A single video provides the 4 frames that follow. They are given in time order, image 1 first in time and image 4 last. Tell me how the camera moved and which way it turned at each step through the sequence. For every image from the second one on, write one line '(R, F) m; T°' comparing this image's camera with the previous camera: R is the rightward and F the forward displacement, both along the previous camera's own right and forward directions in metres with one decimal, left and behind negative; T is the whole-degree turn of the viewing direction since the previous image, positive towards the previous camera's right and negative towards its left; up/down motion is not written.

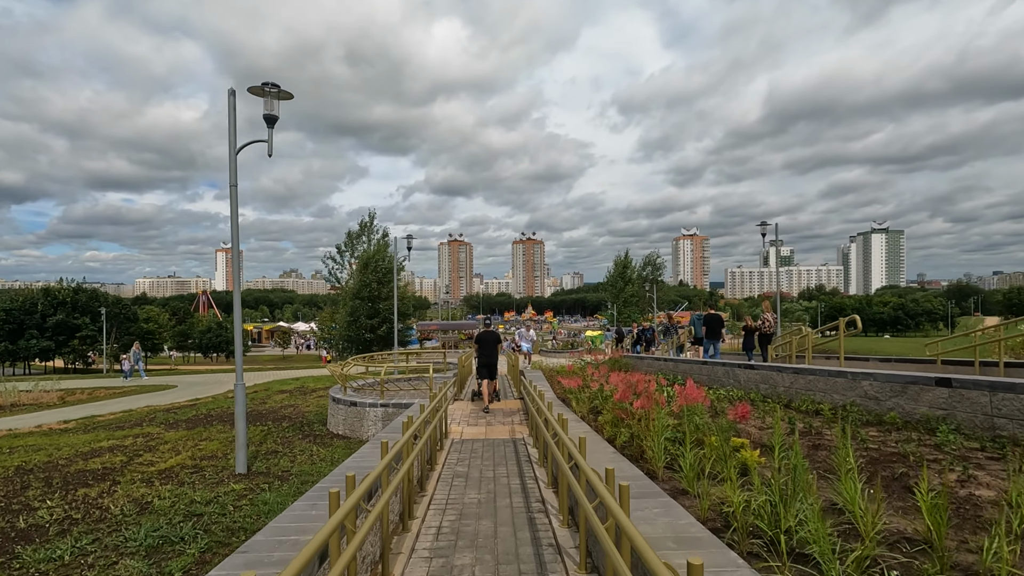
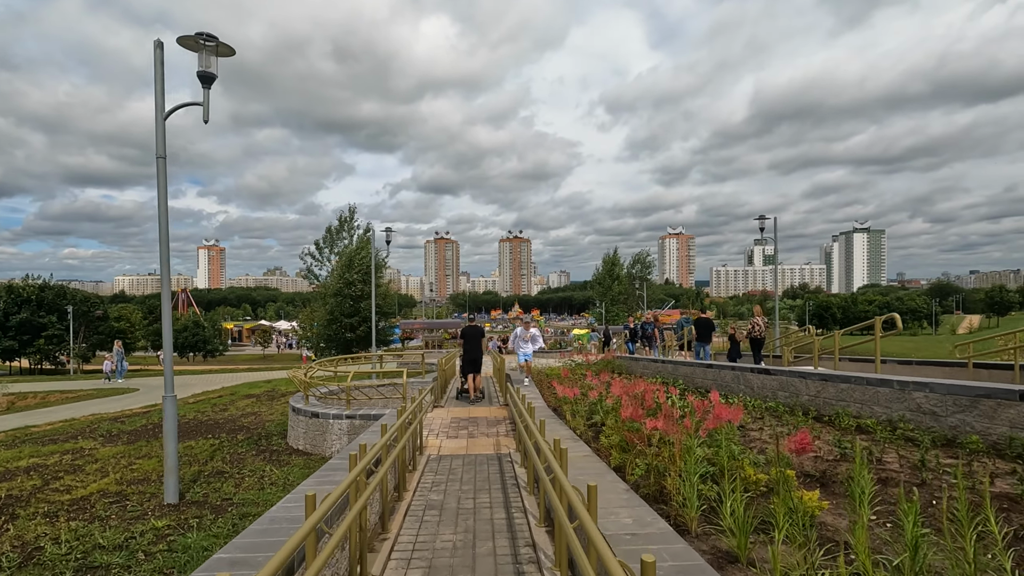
(0.0, +1.2) m; +1°
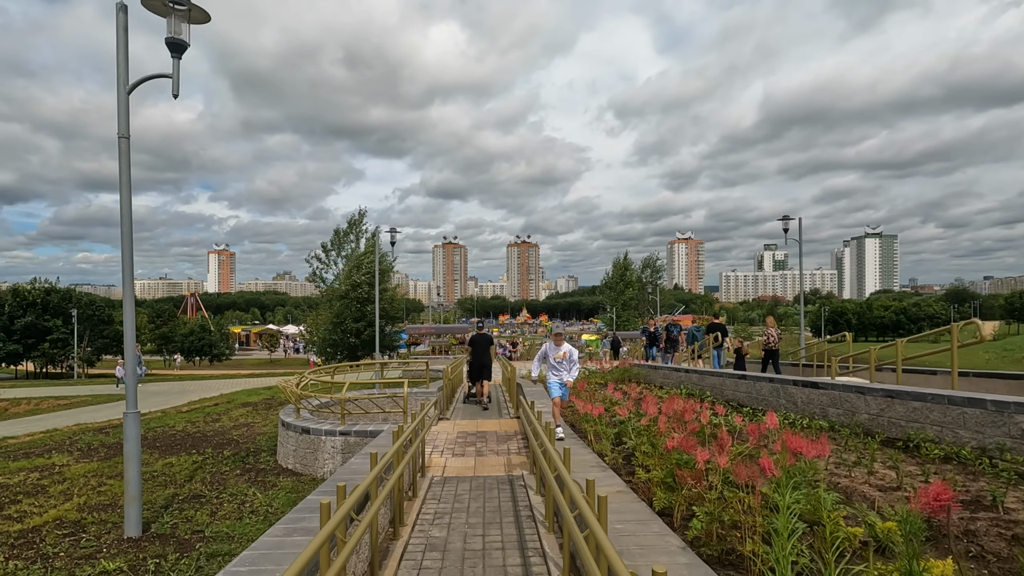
(-0.1, +0.9) m; -1°
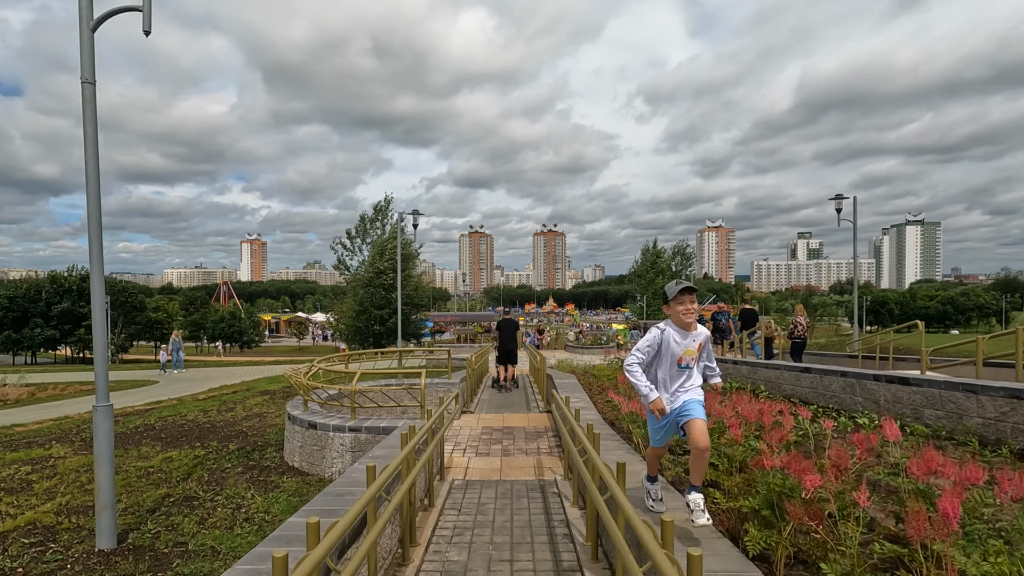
(-0.1, +1.0) m; -3°
